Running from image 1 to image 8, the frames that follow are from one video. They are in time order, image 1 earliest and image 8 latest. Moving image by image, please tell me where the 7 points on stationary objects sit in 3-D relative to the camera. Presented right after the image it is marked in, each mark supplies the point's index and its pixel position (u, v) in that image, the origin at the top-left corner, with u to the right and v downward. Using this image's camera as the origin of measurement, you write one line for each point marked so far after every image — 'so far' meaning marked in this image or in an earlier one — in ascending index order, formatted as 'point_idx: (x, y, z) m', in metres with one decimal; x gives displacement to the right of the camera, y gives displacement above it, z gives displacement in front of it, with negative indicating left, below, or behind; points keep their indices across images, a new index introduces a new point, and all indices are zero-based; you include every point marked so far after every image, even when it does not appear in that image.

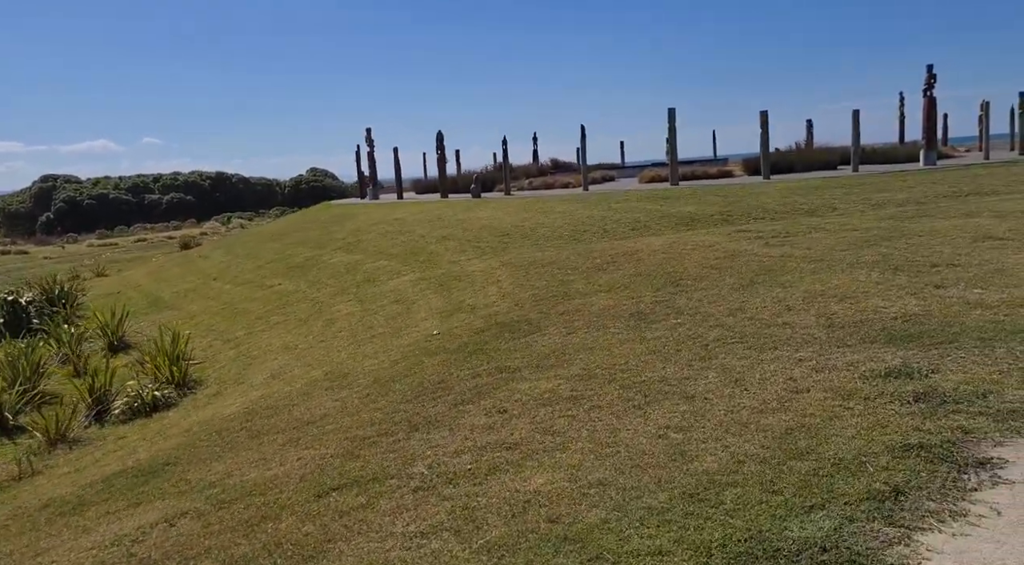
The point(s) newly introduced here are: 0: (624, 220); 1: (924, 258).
0: (+2.3, +1.3, +15.7) m
1: (+4.3, +0.2, +7.7) m
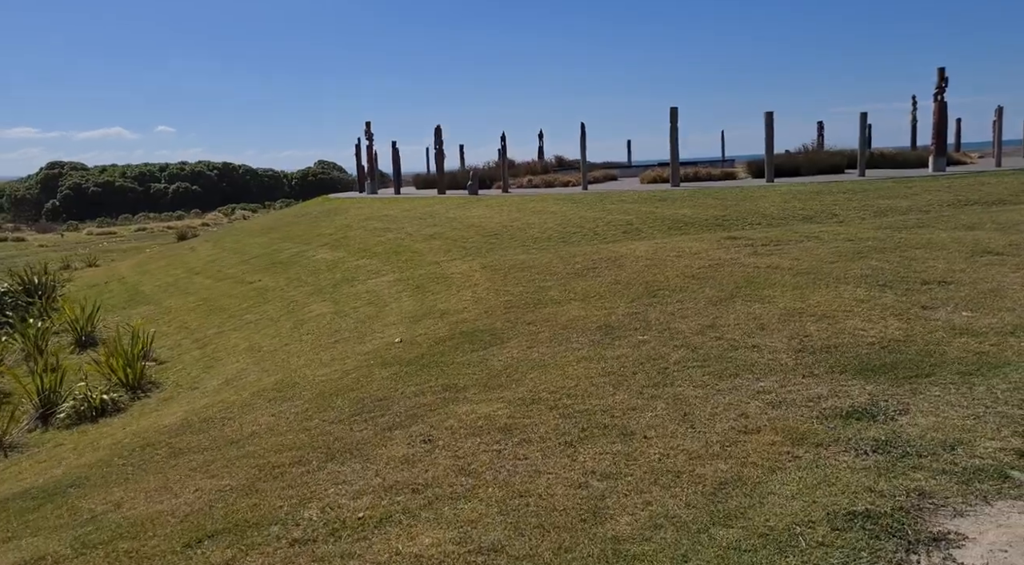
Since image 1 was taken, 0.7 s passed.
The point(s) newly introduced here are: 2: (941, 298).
0: (+2.1, +1.2, +15.3) m
1: (+3.9, +0.1, +7.3) m
2: (+3.5, -0.1, +6.1) m
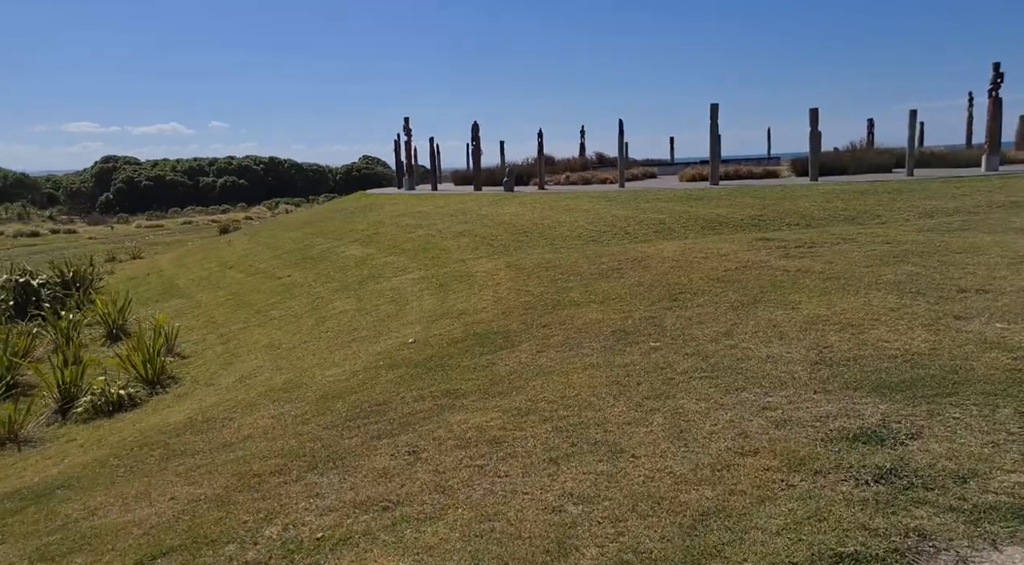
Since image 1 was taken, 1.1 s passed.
0: (+2.7, +1.2, +15.0) m
1: (+4.1, 0.0, +6.9) m
2: (+3.6, -0.2, +5.7) m
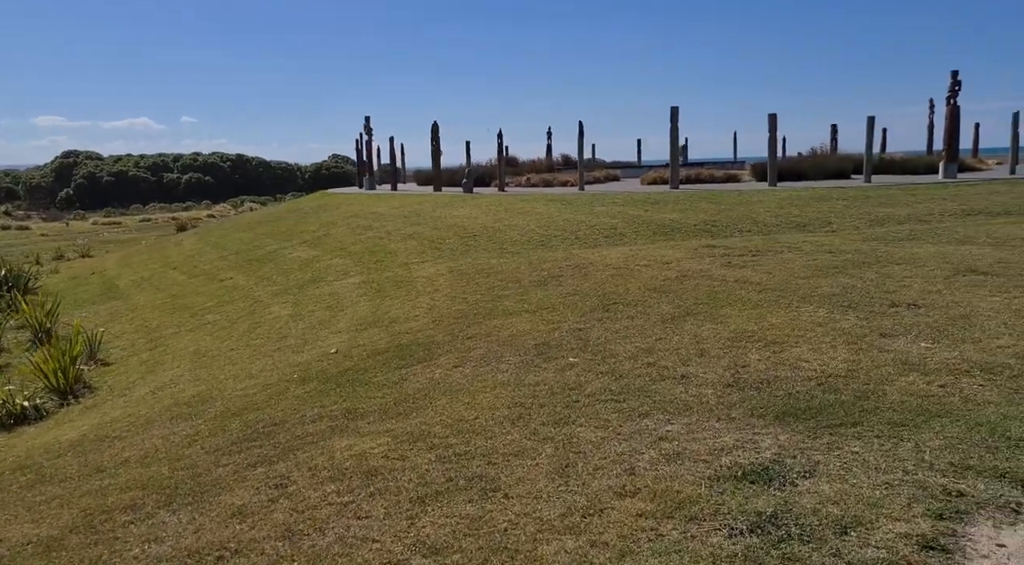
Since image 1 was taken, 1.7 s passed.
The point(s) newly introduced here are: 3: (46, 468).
0: (+1.7, +1.1, +14.8) m
1: (+3.4, -0.1, +6.7) m
2: (+2.9, -0.3, +5.6) m
3: (-2.9, -1.2, +4.7) m
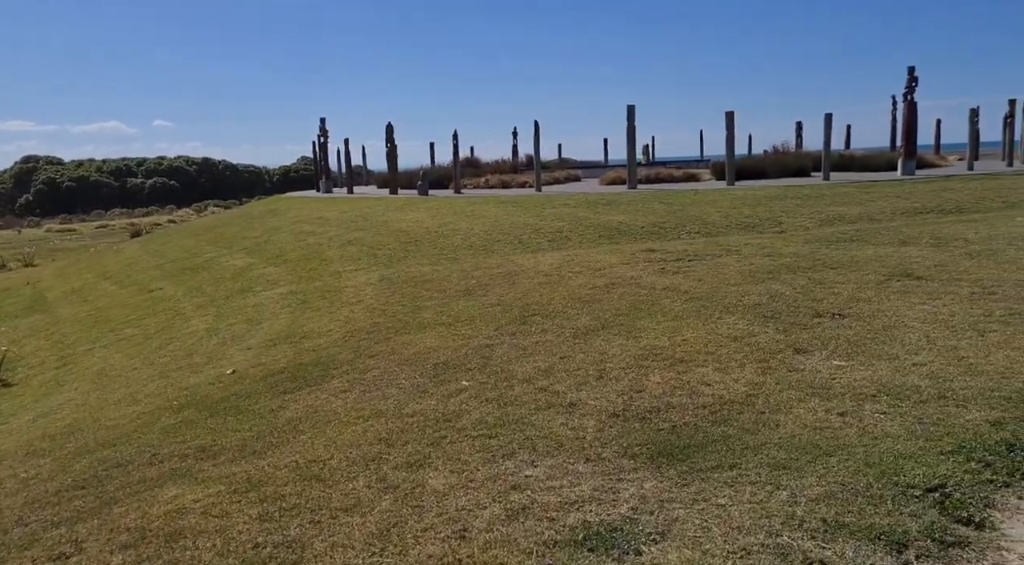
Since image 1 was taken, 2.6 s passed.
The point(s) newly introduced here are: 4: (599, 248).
0: (+0.6, +1.0, +14.4) m
1: (+2.6, -0.2, +6.4) m
2: (+2.2, -0.4, +5.2) m
3: (-3.6, -1.3, +4.1) m
4: (+1.3, +0.5, +11.4) m
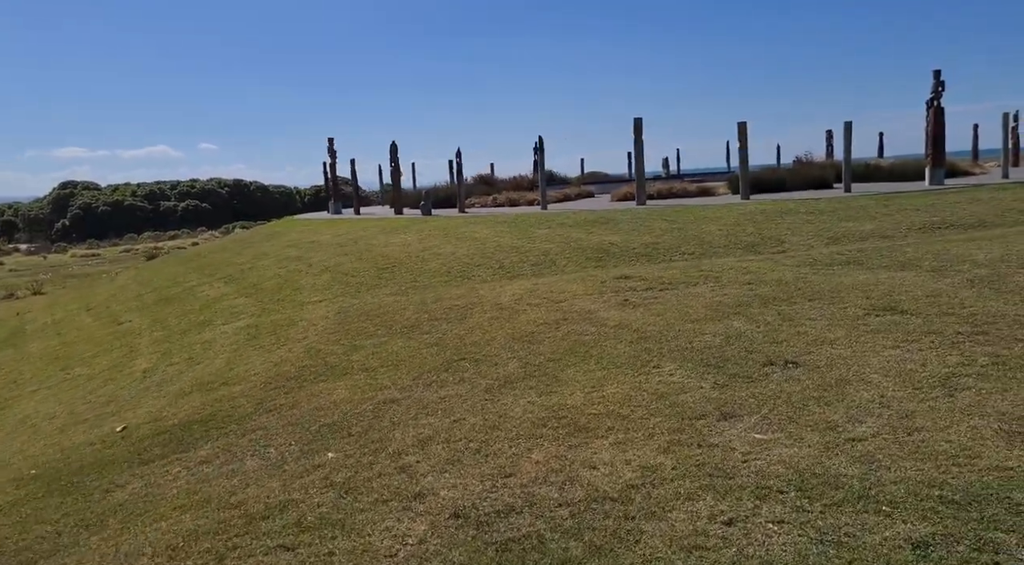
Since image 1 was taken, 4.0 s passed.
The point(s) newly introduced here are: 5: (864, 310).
0: (+0.3, +0.5, +13.6) m
1: (+1.9, -0.5, +5.5) m
2: (+1.5, -0.7, +4.4) m
3: (-4.4, -1.7, +3.5) m
4: (+0.9, +0.1, +10.6) m
5: (+3.0, -0.2, +6.4) m
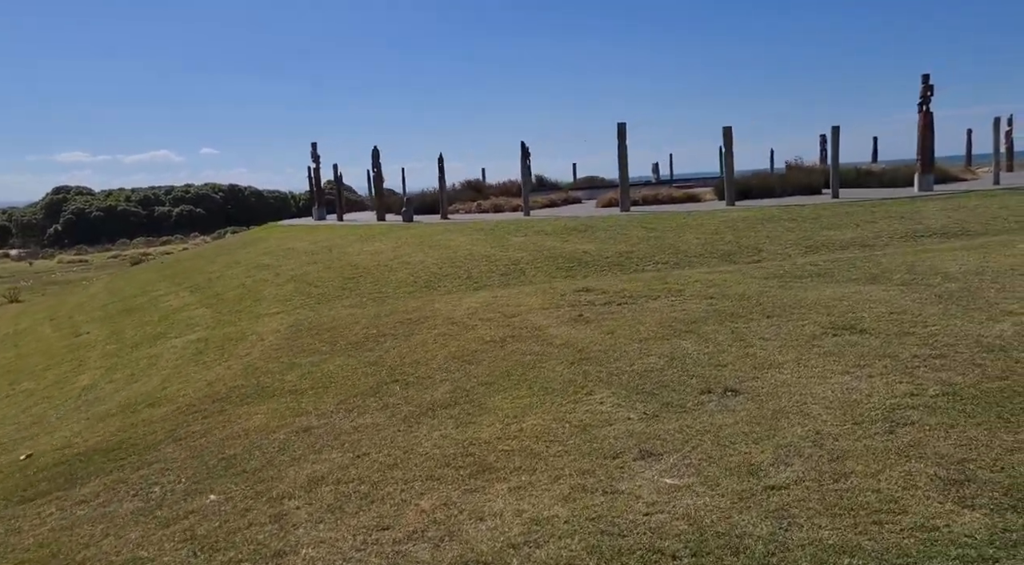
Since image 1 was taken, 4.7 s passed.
0: (-0.2, +0.4, +13.2) m
1: (+1.4, -0.6, +5.1) m
2: (+1.0, -0.8, +4.0) m
3: (-4.9, -1.8, +3.1) m
4: (+0.4, -0.1, +10.2) m
5: (+2.5, -0.4, +6.1) m
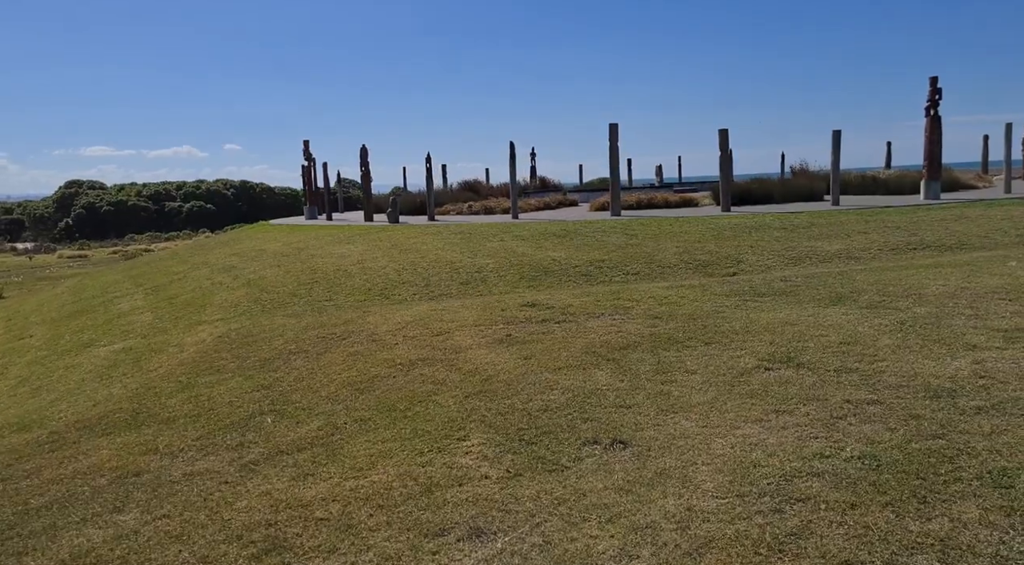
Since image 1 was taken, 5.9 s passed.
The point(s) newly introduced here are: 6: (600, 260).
0: (-0.8, +0.2, +12.6) m
1: (+0.6, -0.8, +4.4) m
2: (+0.2, -1.0, +3.3) m
3: (-5.7, -1.9, +2.5) m
4: (-0.3, -0.2, +9.5) m
5: (+1.7, -0.6, +5.3) m
6: (+1.5, +0.4, +12.9) m
